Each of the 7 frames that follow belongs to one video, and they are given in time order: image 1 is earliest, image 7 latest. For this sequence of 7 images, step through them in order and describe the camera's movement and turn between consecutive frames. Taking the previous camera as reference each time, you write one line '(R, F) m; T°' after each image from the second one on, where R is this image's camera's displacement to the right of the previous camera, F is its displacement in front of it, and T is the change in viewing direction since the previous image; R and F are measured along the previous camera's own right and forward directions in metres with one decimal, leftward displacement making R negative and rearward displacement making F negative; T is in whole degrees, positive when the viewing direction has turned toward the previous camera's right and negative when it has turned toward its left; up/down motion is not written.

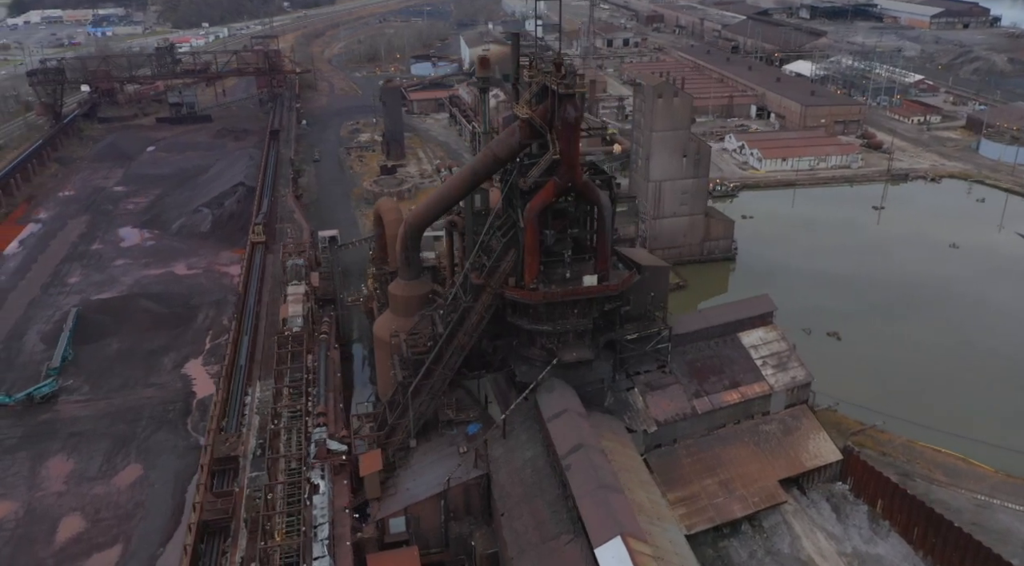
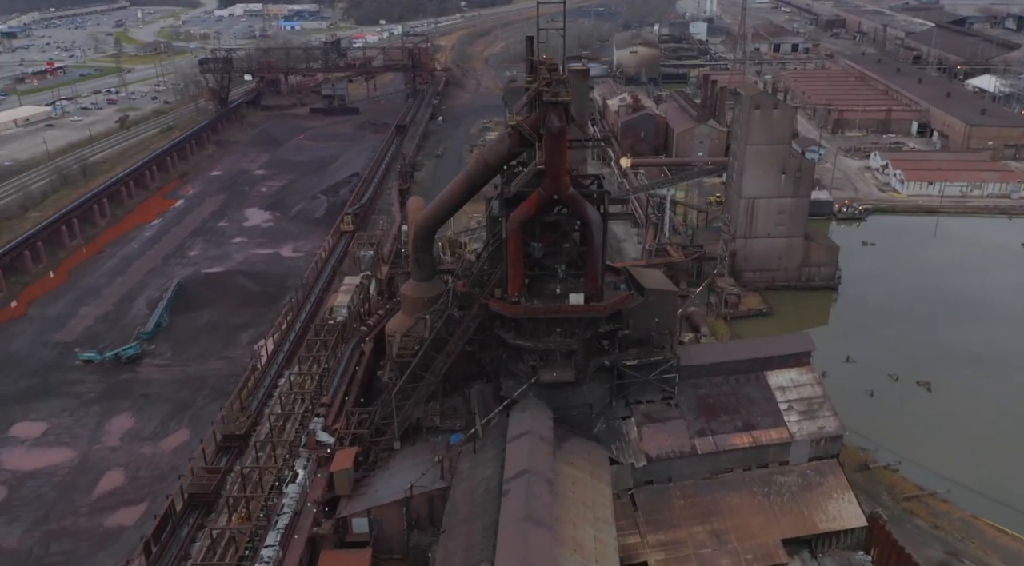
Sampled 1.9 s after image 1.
(+4.3, +1.2) m; -12°
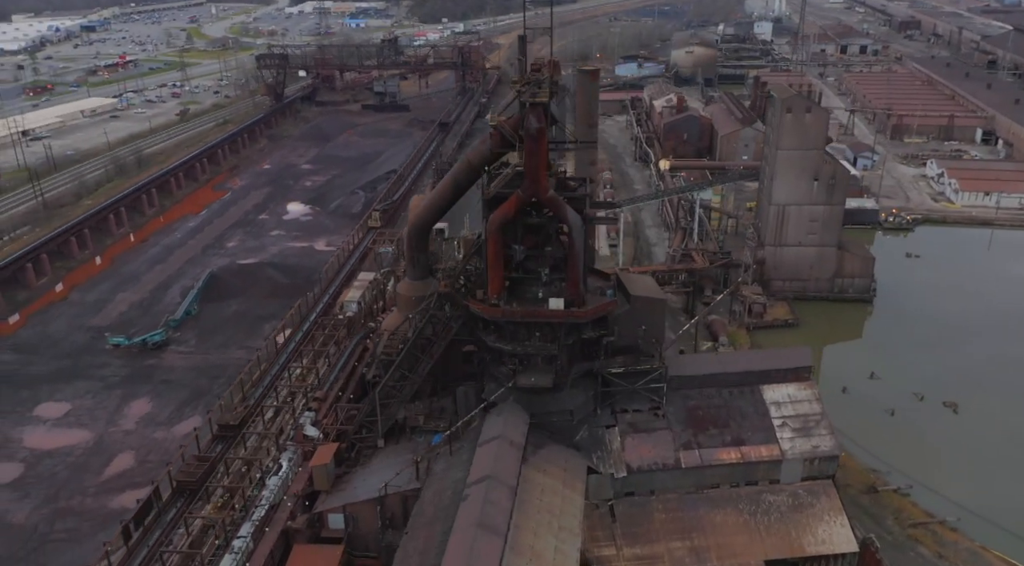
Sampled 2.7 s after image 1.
(+2.0, +0.3) m; -5°
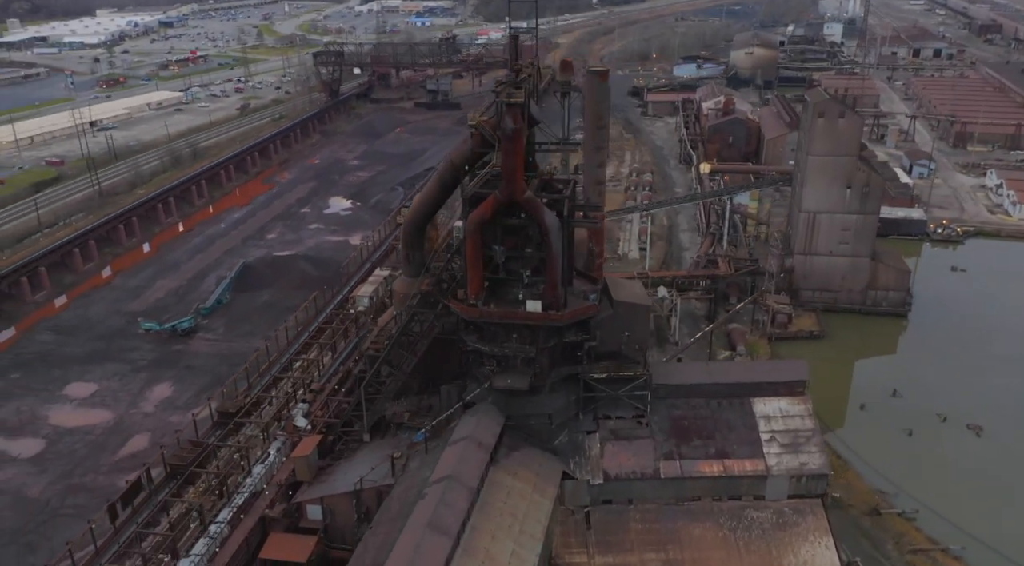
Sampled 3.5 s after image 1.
(+2.0, +0.2) m; -5°
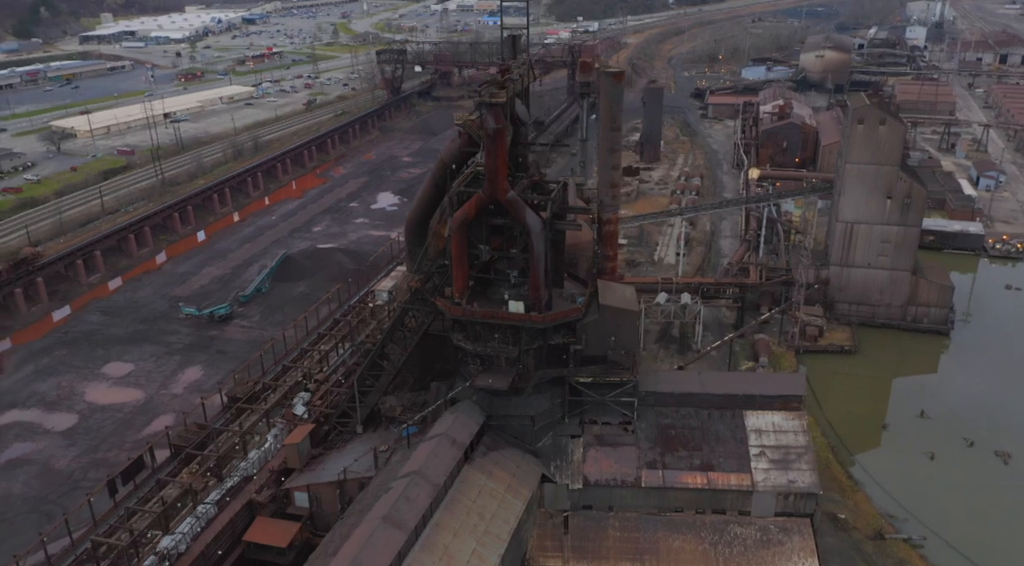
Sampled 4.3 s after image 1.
(+2.0, +0.1) m; -5°
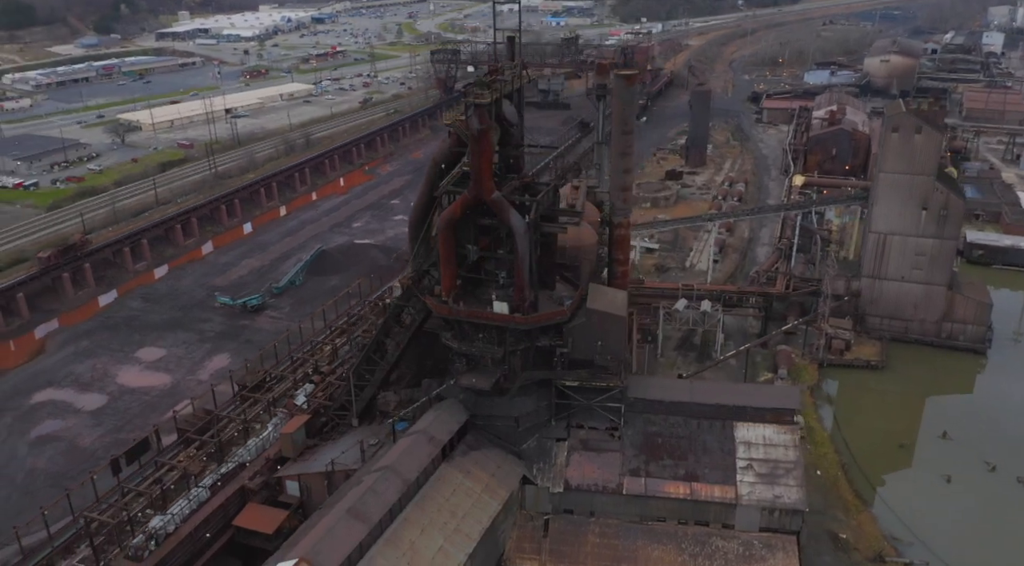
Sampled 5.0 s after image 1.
(+1.8, 0.0) m; -5°
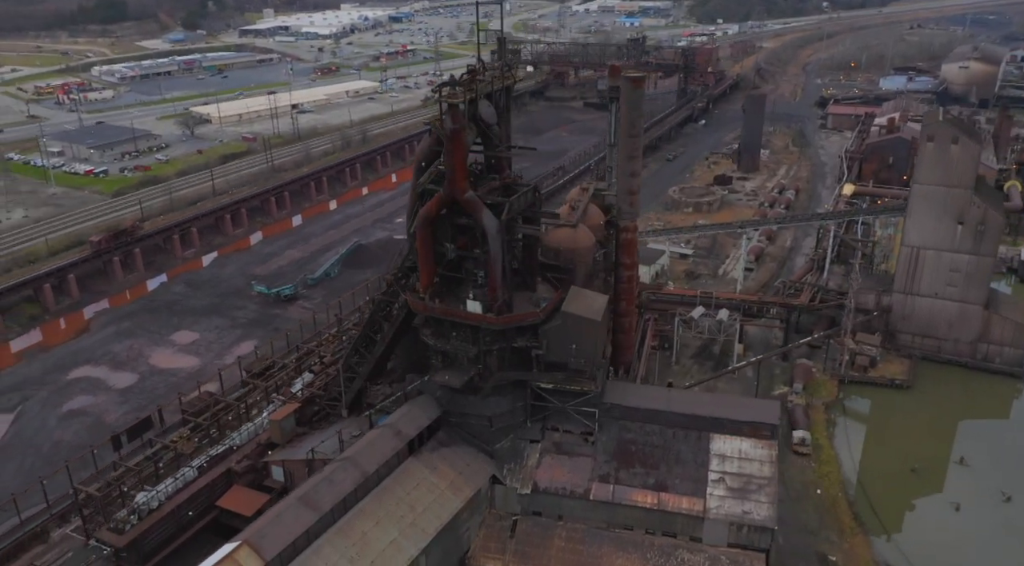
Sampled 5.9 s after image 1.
(+2.3, 0.0) m; -5°
